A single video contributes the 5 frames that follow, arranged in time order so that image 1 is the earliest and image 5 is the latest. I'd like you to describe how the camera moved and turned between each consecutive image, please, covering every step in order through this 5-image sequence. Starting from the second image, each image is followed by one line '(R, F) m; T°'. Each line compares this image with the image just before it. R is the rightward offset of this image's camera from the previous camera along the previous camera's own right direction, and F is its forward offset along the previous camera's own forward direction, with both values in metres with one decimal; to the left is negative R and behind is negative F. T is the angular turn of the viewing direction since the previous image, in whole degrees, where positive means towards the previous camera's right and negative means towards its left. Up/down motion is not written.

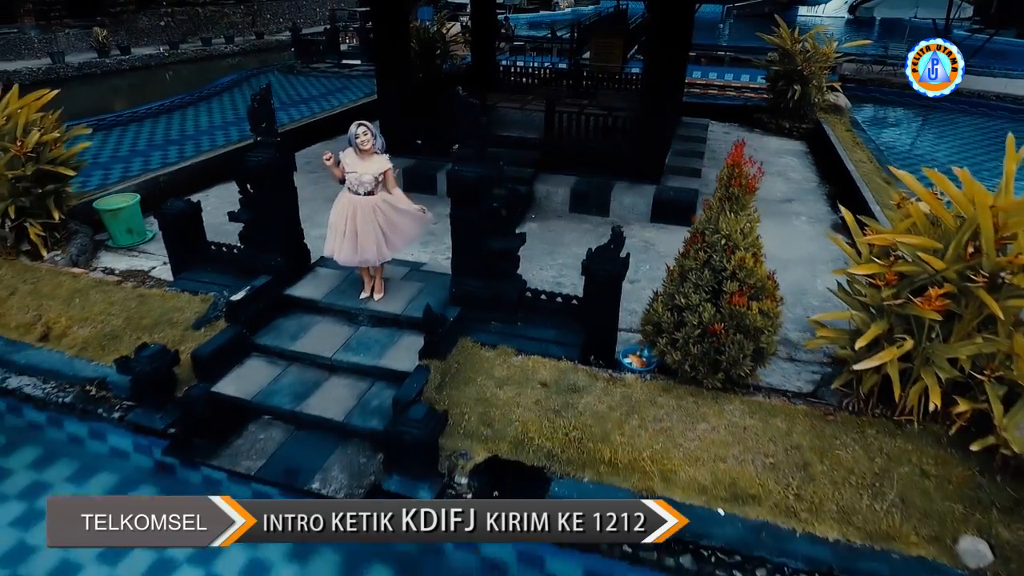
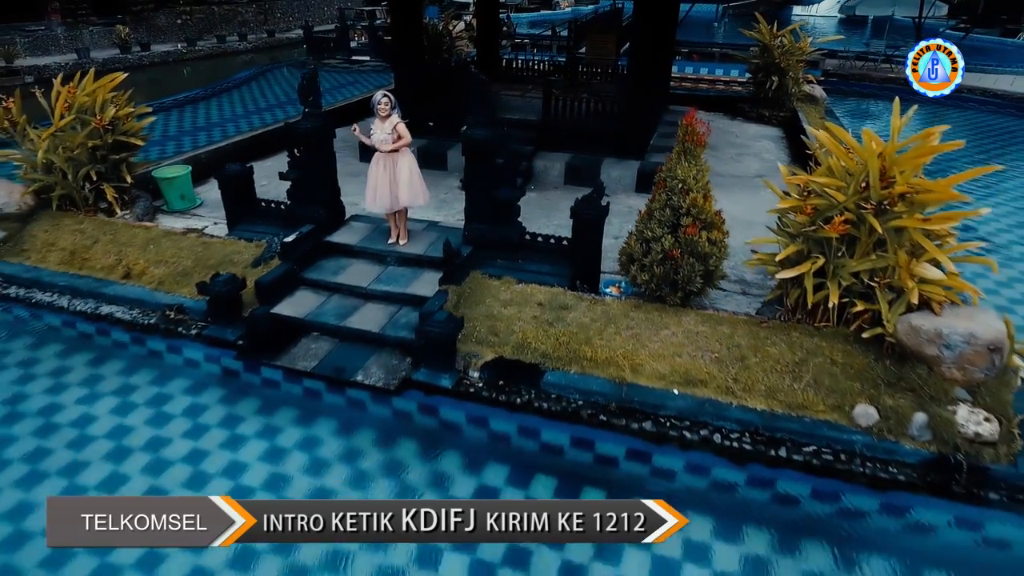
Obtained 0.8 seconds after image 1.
(0.0, -0.9) m; 0°
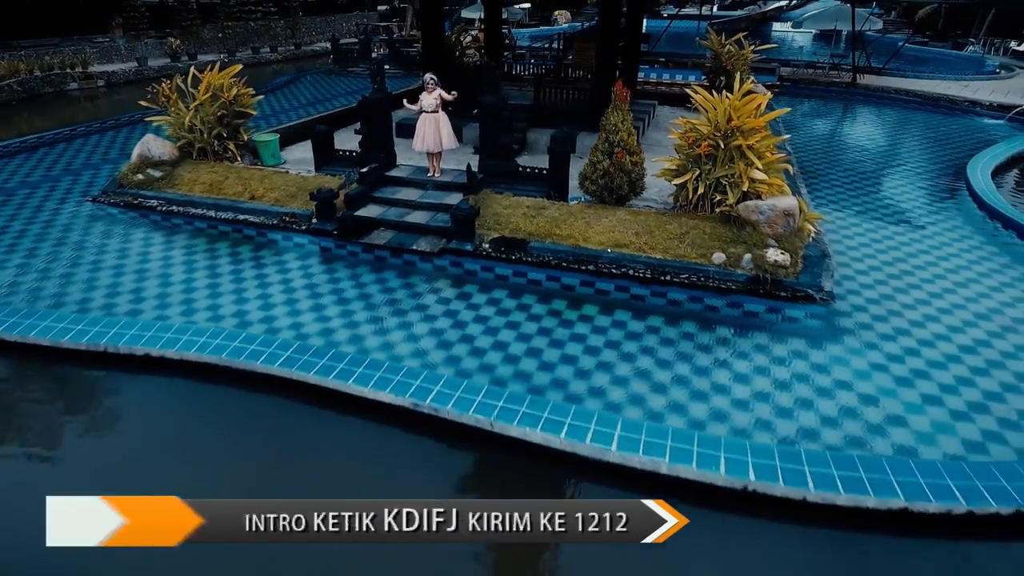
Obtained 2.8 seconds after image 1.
(0.0, -2.6) m; 0°
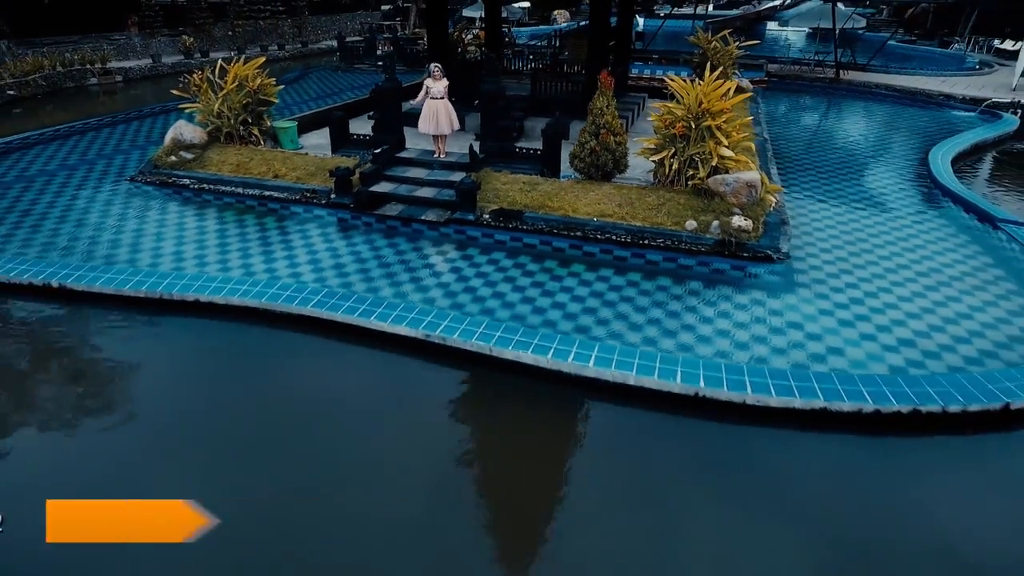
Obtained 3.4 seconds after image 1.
(0.0, -0.9) m; 0°
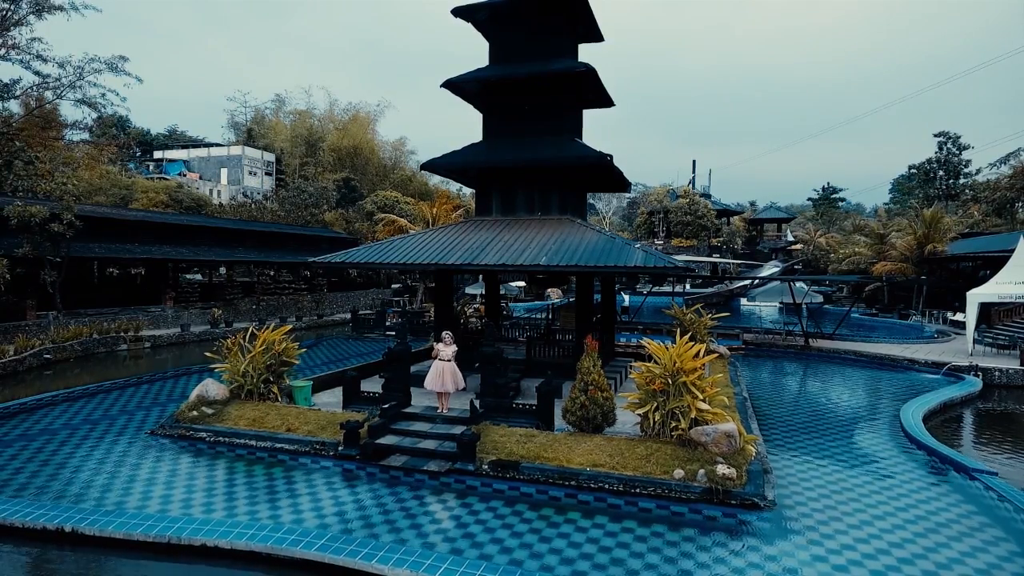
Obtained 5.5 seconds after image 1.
(0.0, -0.7) m; 0°
